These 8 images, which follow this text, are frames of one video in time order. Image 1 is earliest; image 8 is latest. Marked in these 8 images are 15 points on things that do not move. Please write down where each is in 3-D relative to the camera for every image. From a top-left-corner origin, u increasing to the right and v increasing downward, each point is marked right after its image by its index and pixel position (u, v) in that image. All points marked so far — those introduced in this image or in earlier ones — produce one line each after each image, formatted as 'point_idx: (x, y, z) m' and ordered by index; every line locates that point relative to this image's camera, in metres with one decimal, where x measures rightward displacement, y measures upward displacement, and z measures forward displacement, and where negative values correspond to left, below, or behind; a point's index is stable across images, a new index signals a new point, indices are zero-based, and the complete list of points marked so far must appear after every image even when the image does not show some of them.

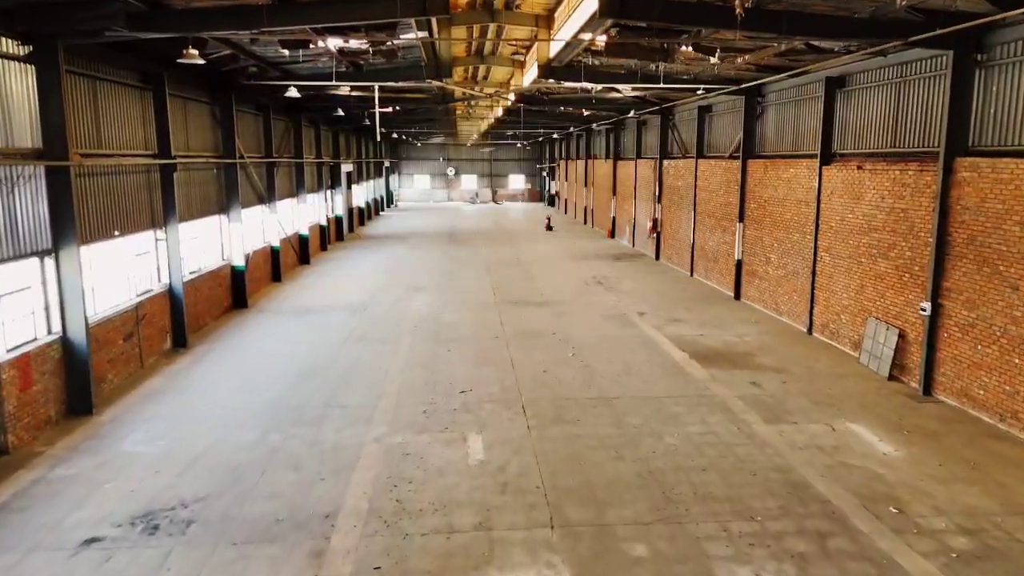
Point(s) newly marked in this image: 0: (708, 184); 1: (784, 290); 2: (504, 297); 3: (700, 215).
0: (+4.3, +2.3, +15.9) m
1: (+4.6, 0.0, +12.3) m
2: (-0.2, -0.2, +14.5) m
3: (+4.3, +1.7, +16.4) m
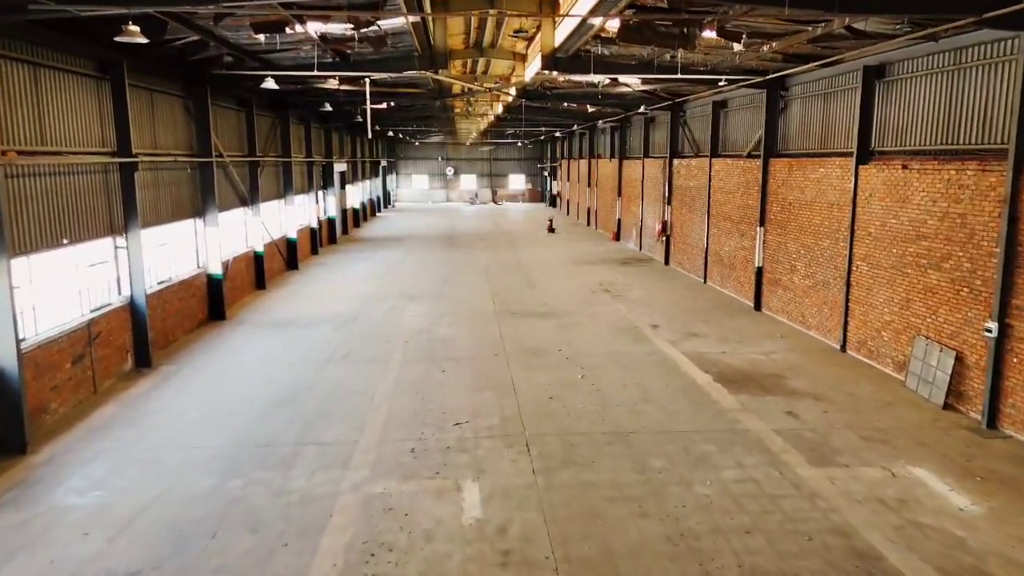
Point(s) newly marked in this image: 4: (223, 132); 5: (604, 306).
0: (+4.3, +2.1, +14.8) m
1: (+4.7, -0.2, +11.2) m
2: (-0.1, -0.3, +13.4) m
3: (+4.3, +1.5, +15.3) m
4: (-5.5, +3.0, +13.6) m
5: (+1.7, -0.3, +13.5) m
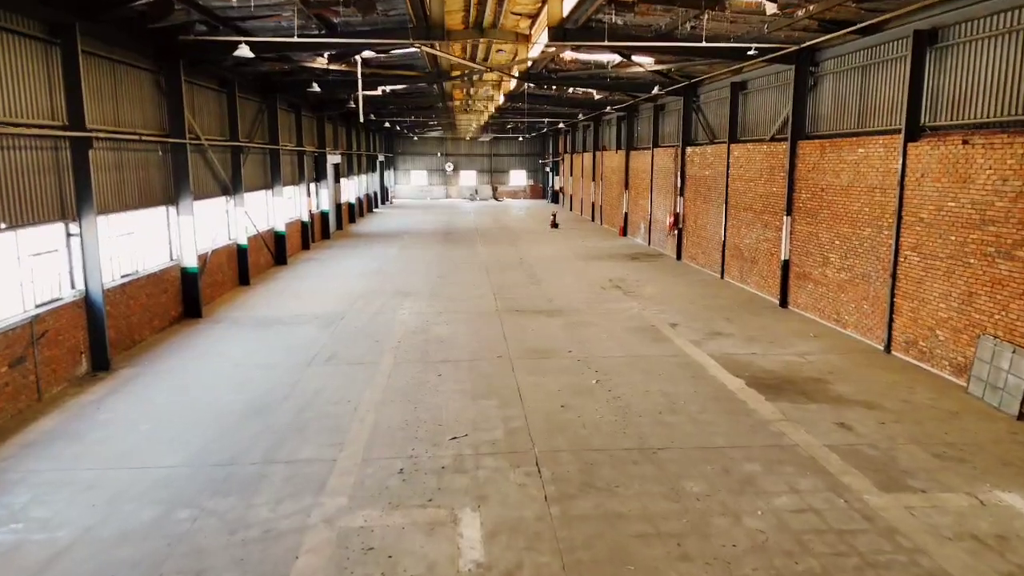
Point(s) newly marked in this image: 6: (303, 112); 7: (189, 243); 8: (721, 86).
0: (+4.4, +2.2, +13.7) m
1: (+4.7, -0.1, +10.1) m
2: (-0.1, -0.3, +12.3) m
3: (+4.4, +1.6, +14.2) m
4: (-5.4, +3.1, +12.5) m
5: (+1.8, -0.3, +12.4) m
6: (-5.8, +4.9, +20.0) m
7: (-5.1, +0.7, +11.3) m
8: (+4.4, +4.3, +15.2) m
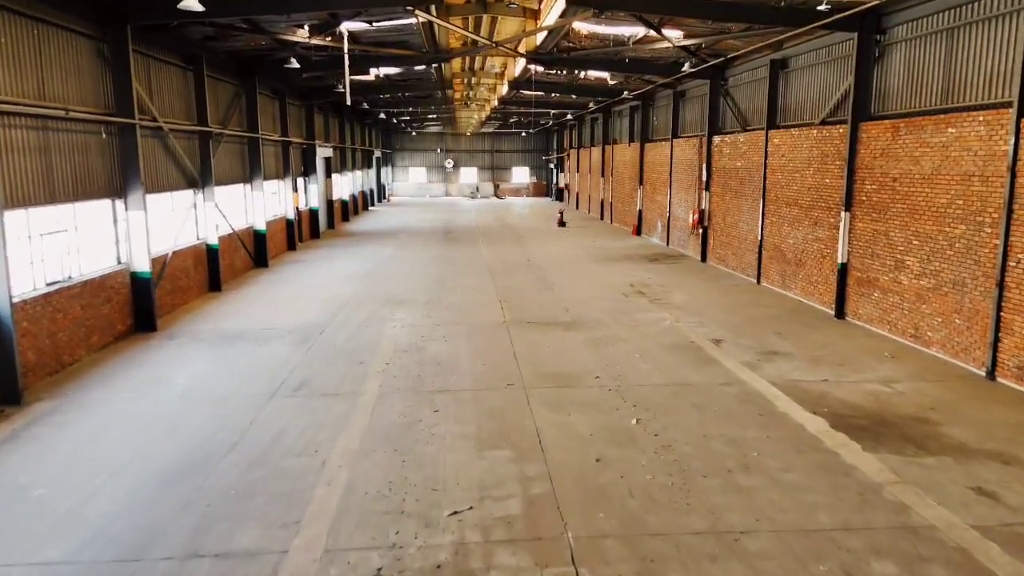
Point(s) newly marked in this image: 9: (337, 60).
0: (+4.5, +2.1, +11.9) m
1: (+4.9, -0.2, +8.3) m
2: (+0.1, -0.4, +10.5) m
3: (+4.5, +1.5, +12.4) m
4: (-5.3, +3.0, +10.8) m
5: (+1.9, -0.4, +10.6) m
6: (-5.7, +4.8, +18.2) m
7: (-4.9, +0.6, +9.6) m
8: (+4.6, +4.1, +13.4) m
9: (-3.5, +4.6, +14.6) m
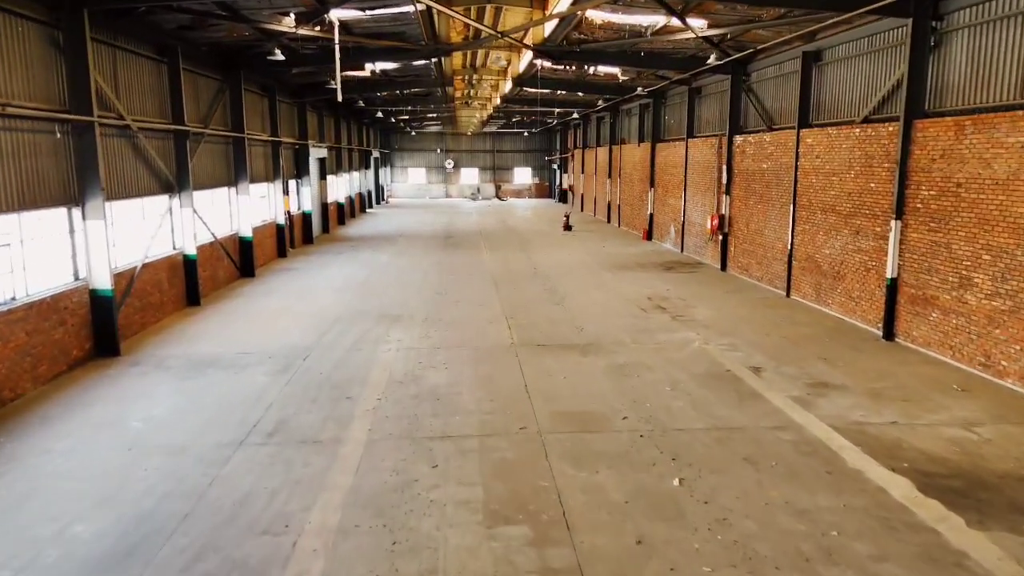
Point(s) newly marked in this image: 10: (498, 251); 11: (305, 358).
0: (+4.6, +1.9, +10.8) m
1: (+5.0, -0.5, +7.2) m
2: (+0.2, -0.6, +9.4) m
3: (+4.6, +1.2, +11.3) m
4: (-5.2, +2.7, +9.7) m
5: (+2.0, -0.6, +9.5) m
6: (-5.5, +4.6, +17.1) m
7: (-4.8, +0.4, +8.5) m
8: (+4.7, +3.9, +12.3) m
9: (-3.4, +4.4, +13.5) m
10: (-0.4, +1.0, +18.5) m
11: (-2.4, -0.8, +8.4) m
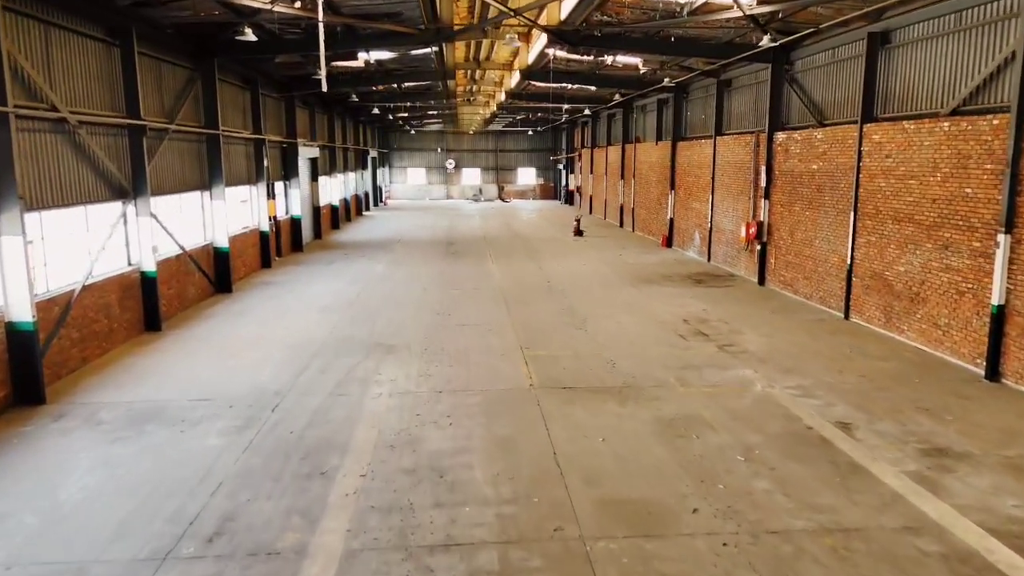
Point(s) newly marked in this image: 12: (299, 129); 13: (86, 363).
0: (+4.8, +1.6, +9.1) m
1: (+5.2, -0.8, +5.5) m
2: (+0.4, -0.9, +7.7) m
3: (+4.8, +0.9, +9.6) m
4: (-5.0, +2.4, +8.0) m
5: (+2.2, -0.9, +7.8) m
6: (-5.3, +4.3, +15.4) m
7: (-4.6, +0.1, +6.8) m
8: (+4.9, +3.6, +10.6) m
9: (-3.2, +4.1, +11.8) m
10: (-0.2, +0.7, +16.8) m
11: (-2.2, -1.1, +6.7) m
12: (-5.6, +4.2, +19.0) m
13: (-4.8, -0.8, +8.1) m
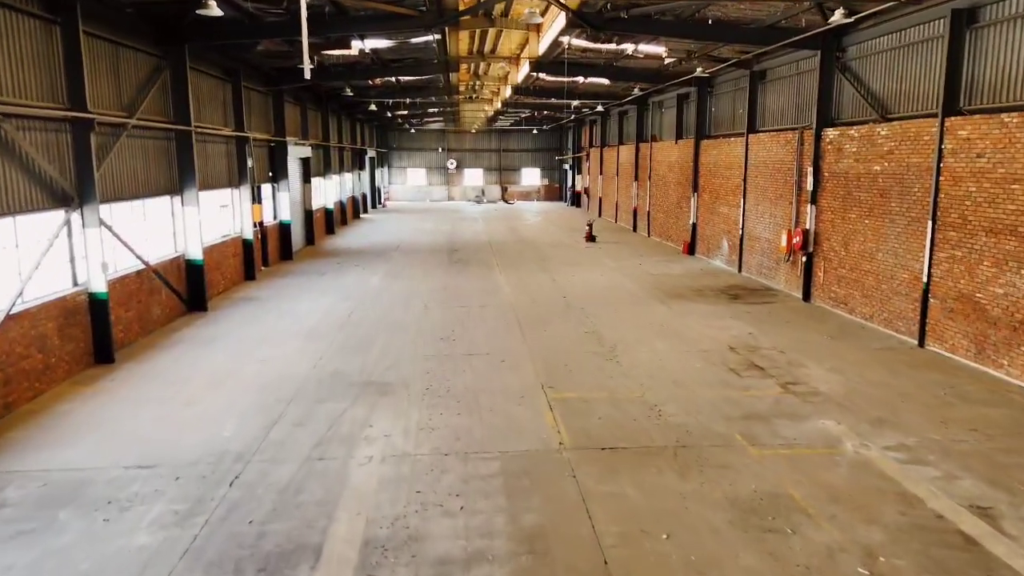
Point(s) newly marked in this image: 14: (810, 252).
0: (+5.0, +1.3, +7.6) m
1: (+5.4, -1.0, +4.0) m
2: (+0.6, -1.2, +6.2) m
3: (+5.0, +0.7, +8.1) m
4: (-4.8, +2.1, +6.5) m
5: (+2.4, -1.2, +6.3) m
6: (-5.1, +4.0, +13.9) m
7: (-4.4, -0.2, +5.3) m
8: (+5.1, +3.4, +9.1) m
9: (-3.0, +3.8, +10.3) m
10: (0.0, +0.4, +15.3) m
11: (-2.0, -1.4, +5.2) m
12: (-5.4, +3.9, +17.5) m
13: (-4.6, -1.1, +6.6) m
14: (+4.8, +0.6, +11.5) m
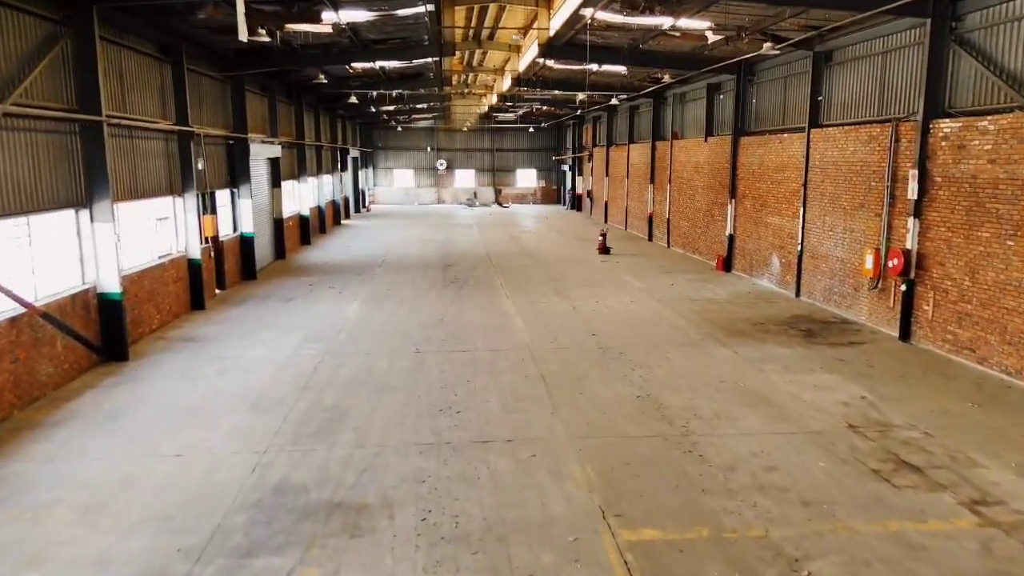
0: (+5.3, +0.9, +5.1) m
1: (+5.7, -1.5, +1.5) m
2: (+0.9, -1.6, +3.6) m
3: (+5.3, +0.2, +5.6) m
4: (-4.5, +1.7, +3.8) m
5: (+2.7, -1.6, +3.7) m
6: (-5.0, +3.5, +11.2) m
7: (-4.1, -0.7, +2.6) m
8: (+5.3, +2.9, +6.6) m
9: (-2.8, +3.3, +7.6) m
10: (+0.2, -0.1, +12.7) m
11: (-1.7, -1.9, +2.6) m
12: (-5.3, +3.4, +14.8) m
13: (-4.3, -1.6, +3.9) m
14: (+5.0, +0.1, +8.9) m
